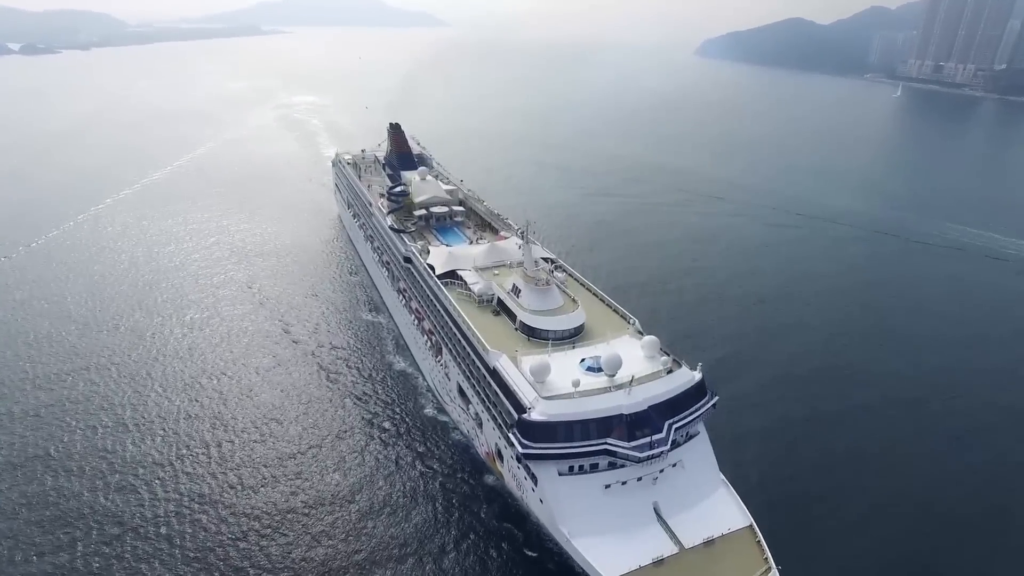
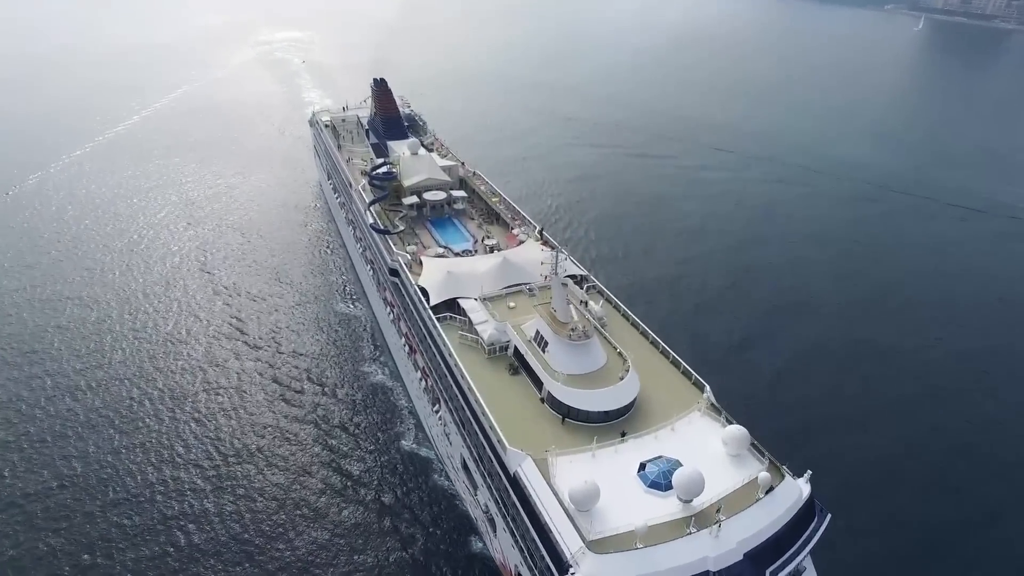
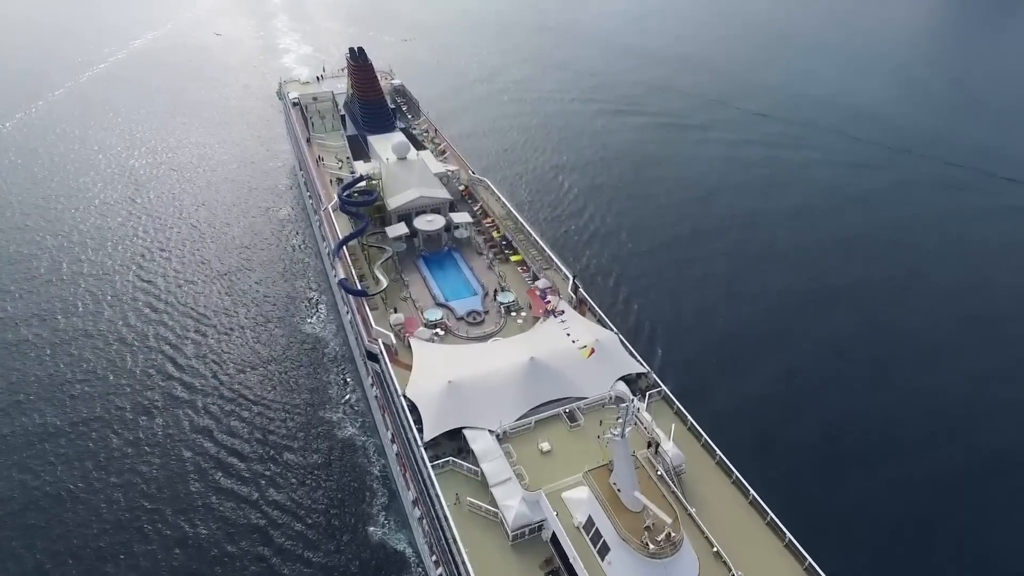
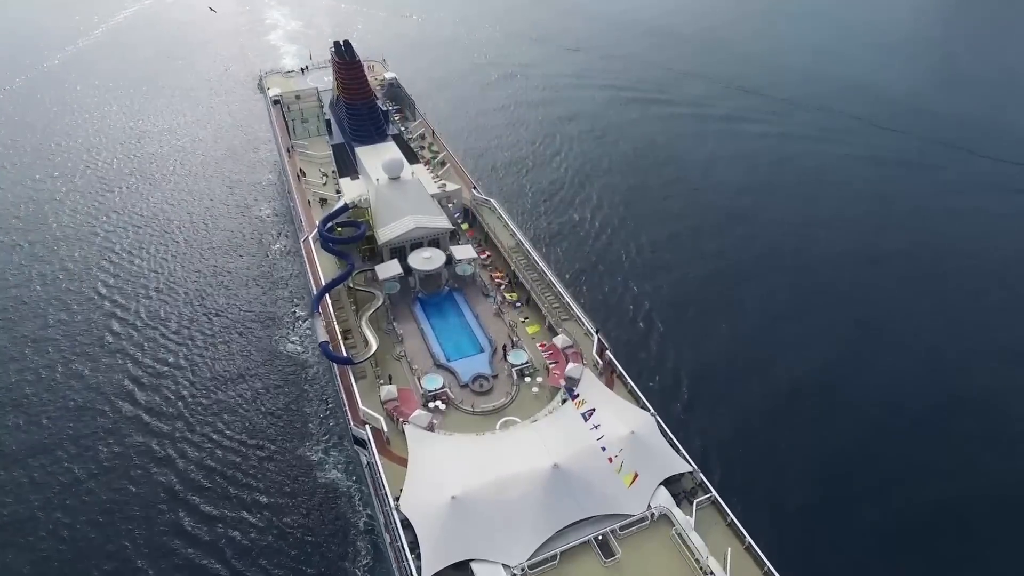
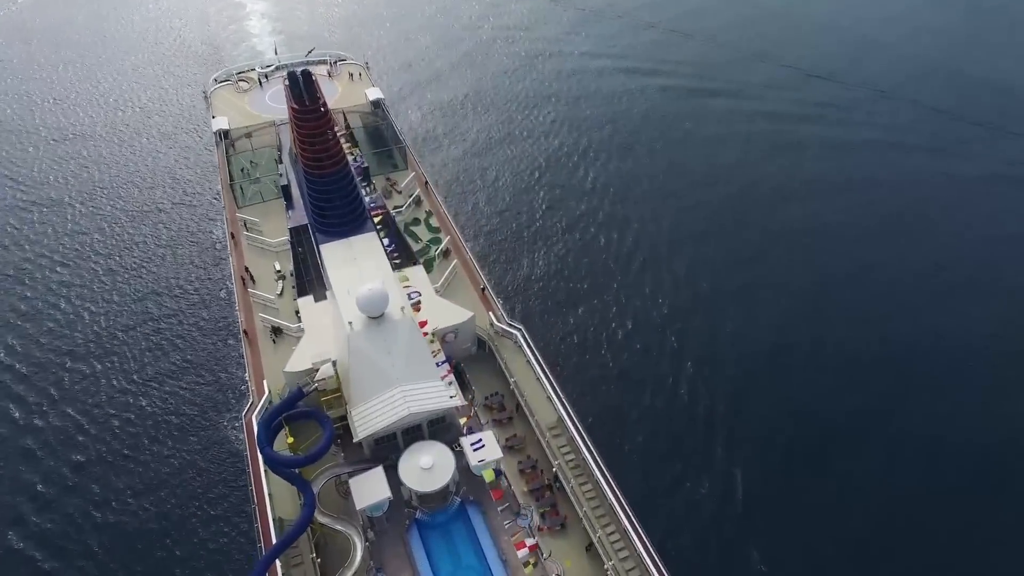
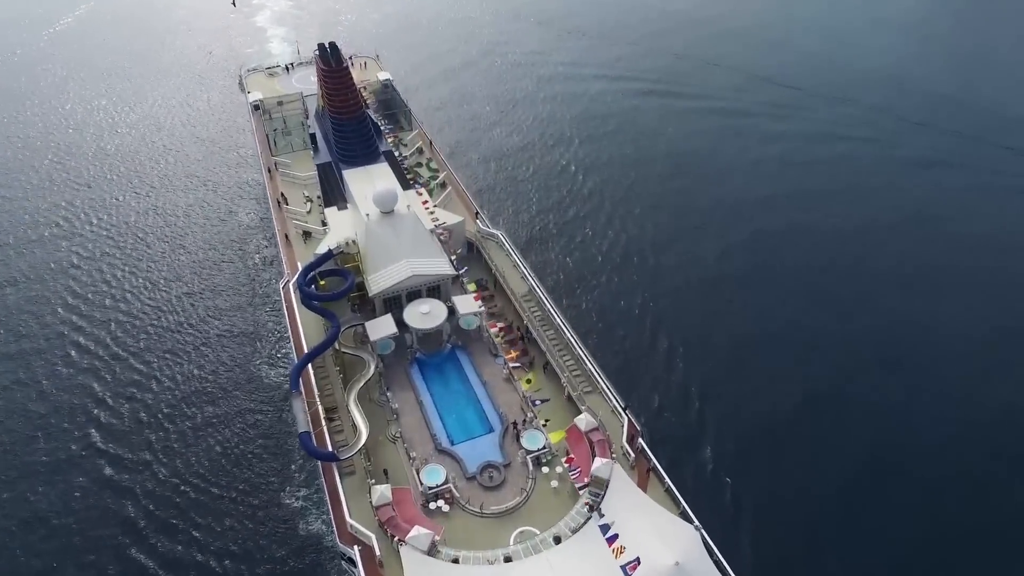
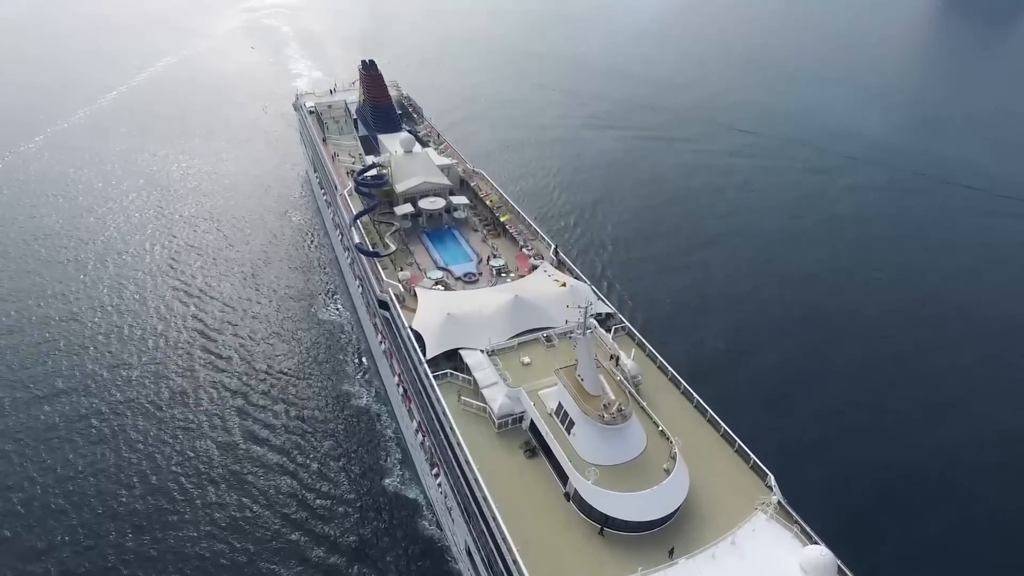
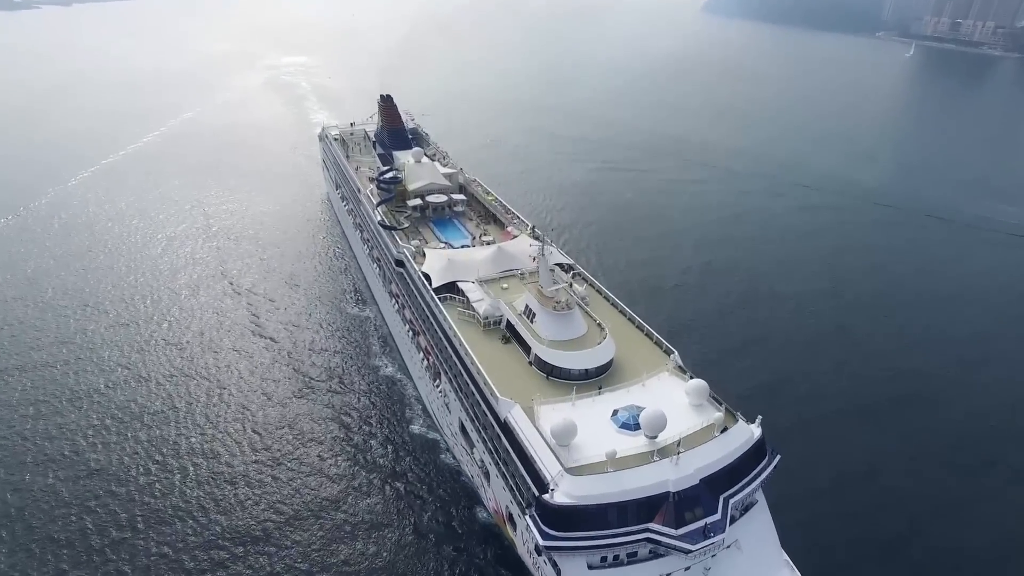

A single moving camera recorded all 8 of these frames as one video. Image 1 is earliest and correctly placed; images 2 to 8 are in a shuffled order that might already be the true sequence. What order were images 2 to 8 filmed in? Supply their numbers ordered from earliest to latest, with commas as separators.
8, 2, 7, 3, 4, 6, 5
